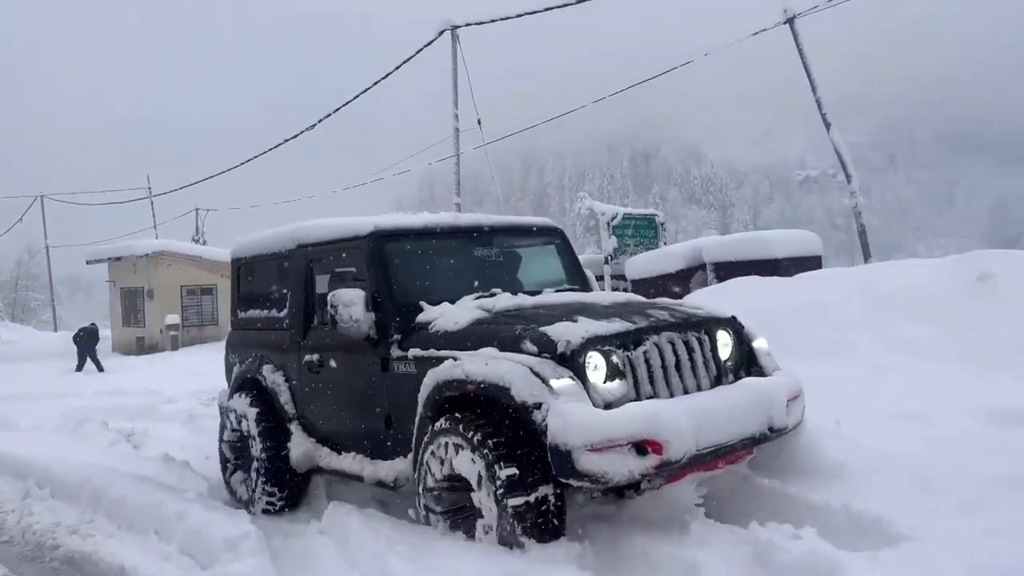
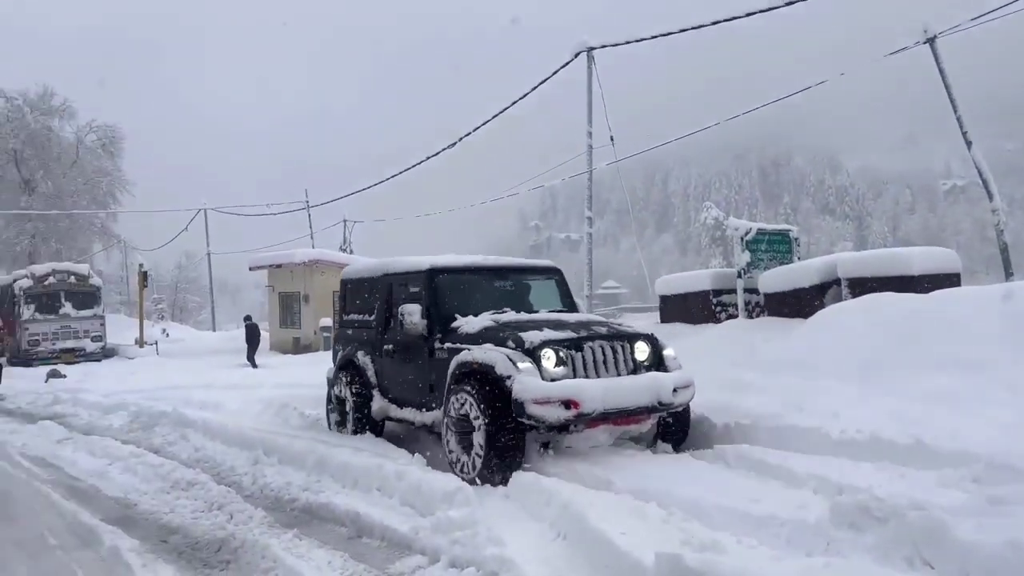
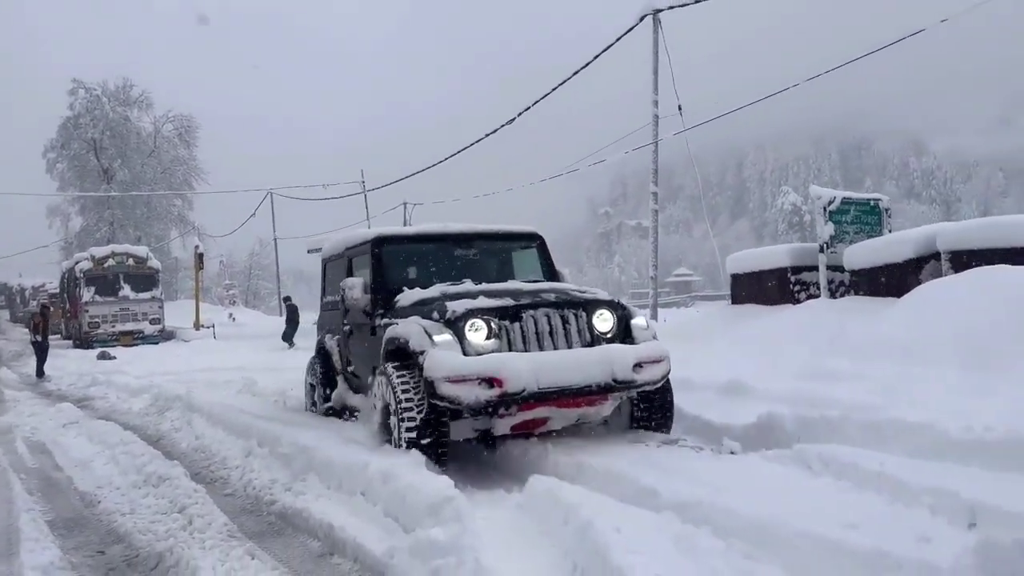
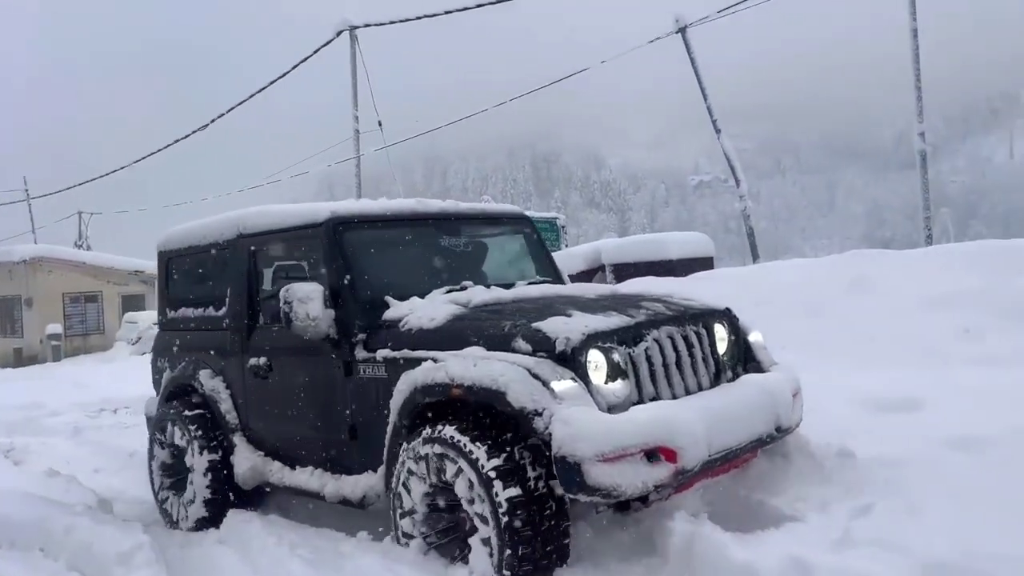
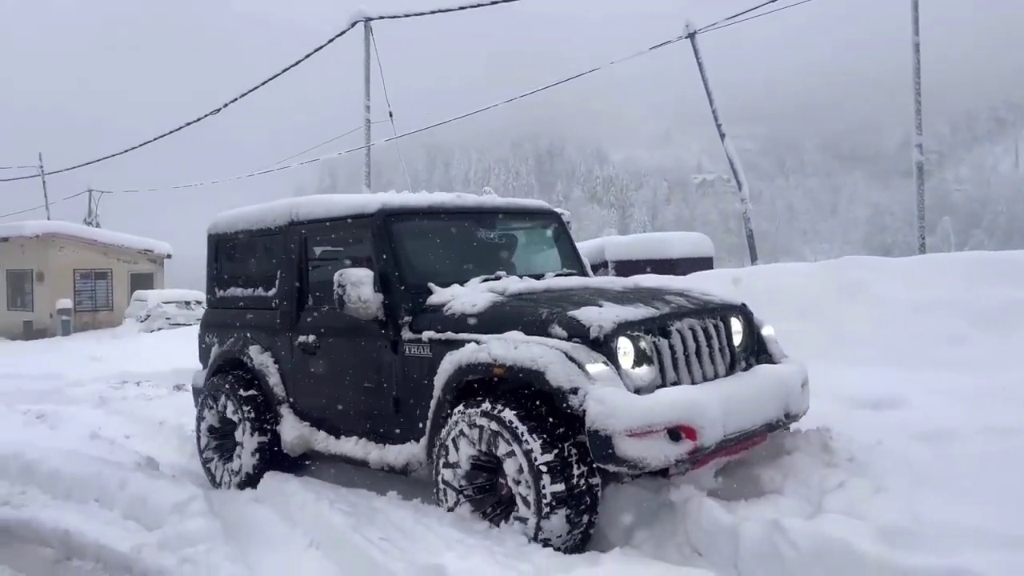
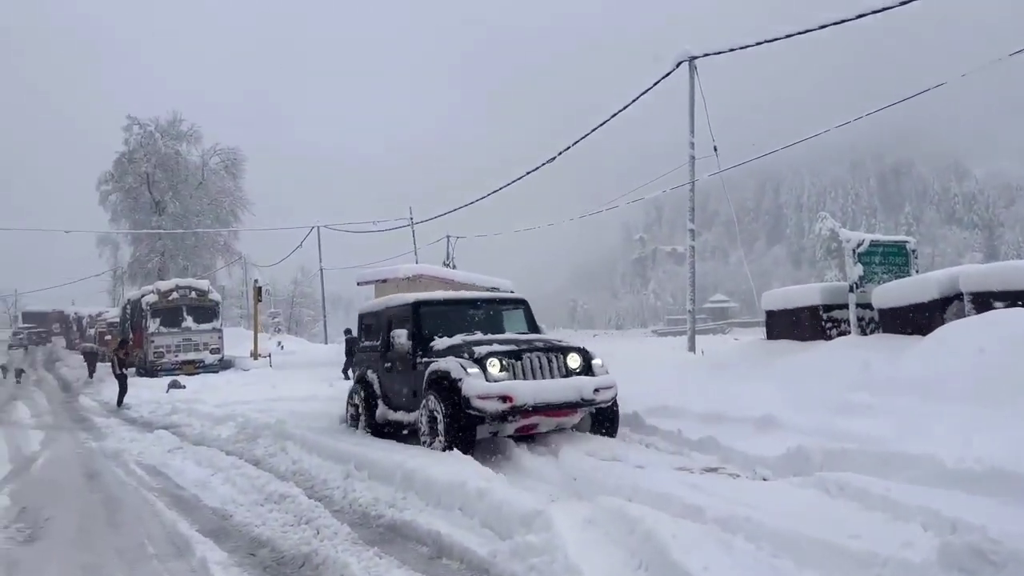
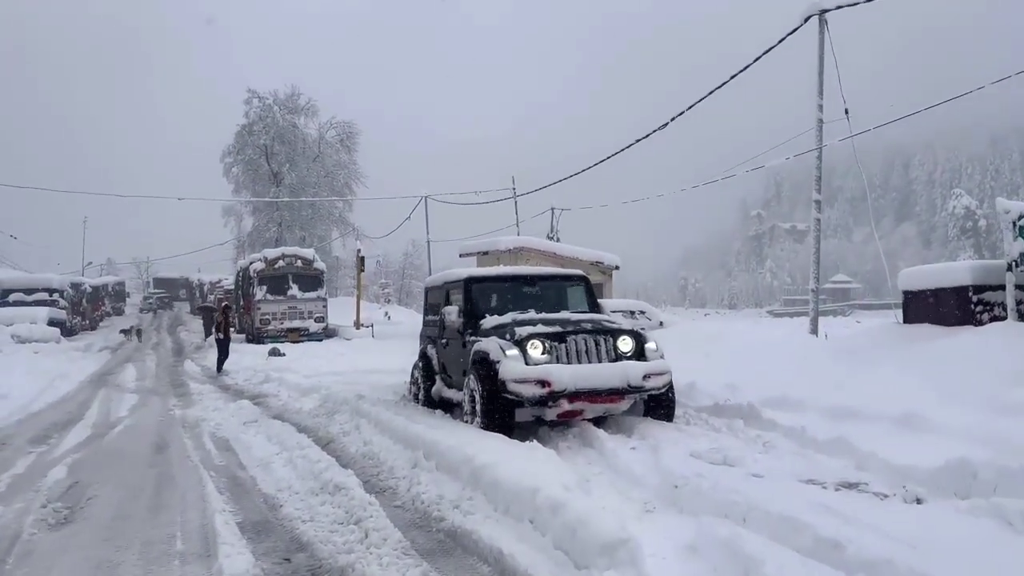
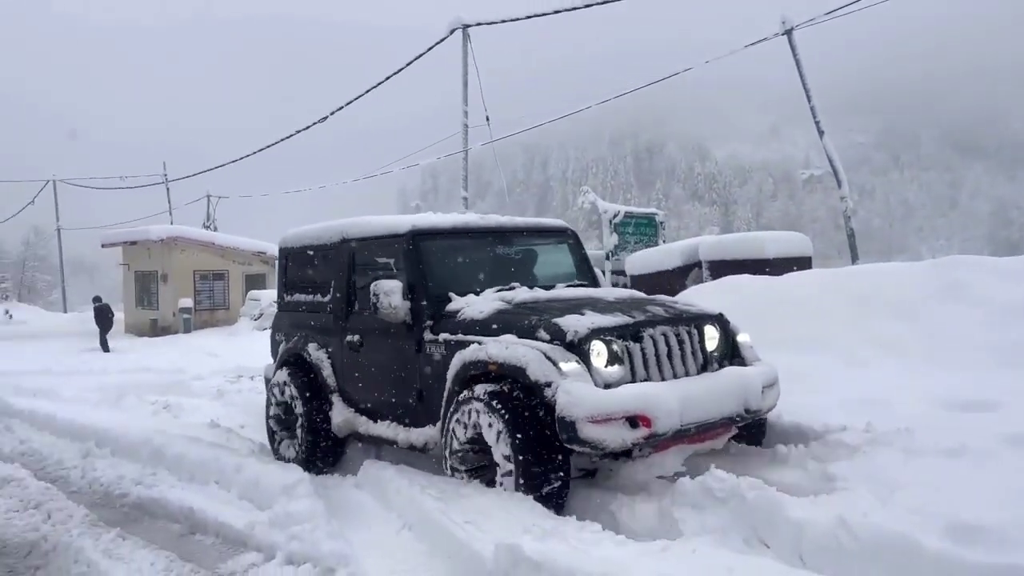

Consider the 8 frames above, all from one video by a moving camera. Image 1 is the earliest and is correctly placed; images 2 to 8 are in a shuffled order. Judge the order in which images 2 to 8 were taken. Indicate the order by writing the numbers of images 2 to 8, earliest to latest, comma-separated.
4, 5, 8, 2, 6, 7, 3
